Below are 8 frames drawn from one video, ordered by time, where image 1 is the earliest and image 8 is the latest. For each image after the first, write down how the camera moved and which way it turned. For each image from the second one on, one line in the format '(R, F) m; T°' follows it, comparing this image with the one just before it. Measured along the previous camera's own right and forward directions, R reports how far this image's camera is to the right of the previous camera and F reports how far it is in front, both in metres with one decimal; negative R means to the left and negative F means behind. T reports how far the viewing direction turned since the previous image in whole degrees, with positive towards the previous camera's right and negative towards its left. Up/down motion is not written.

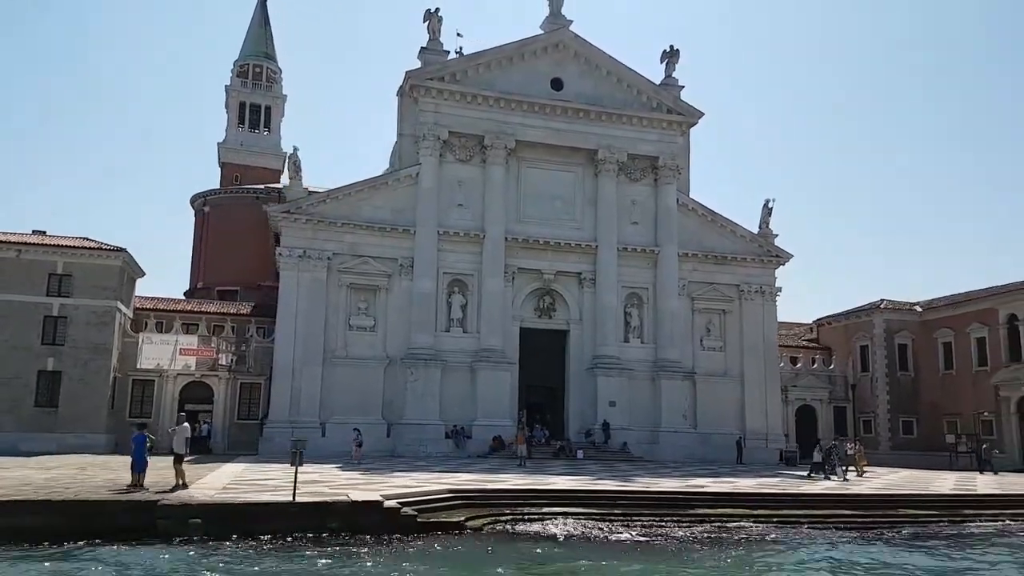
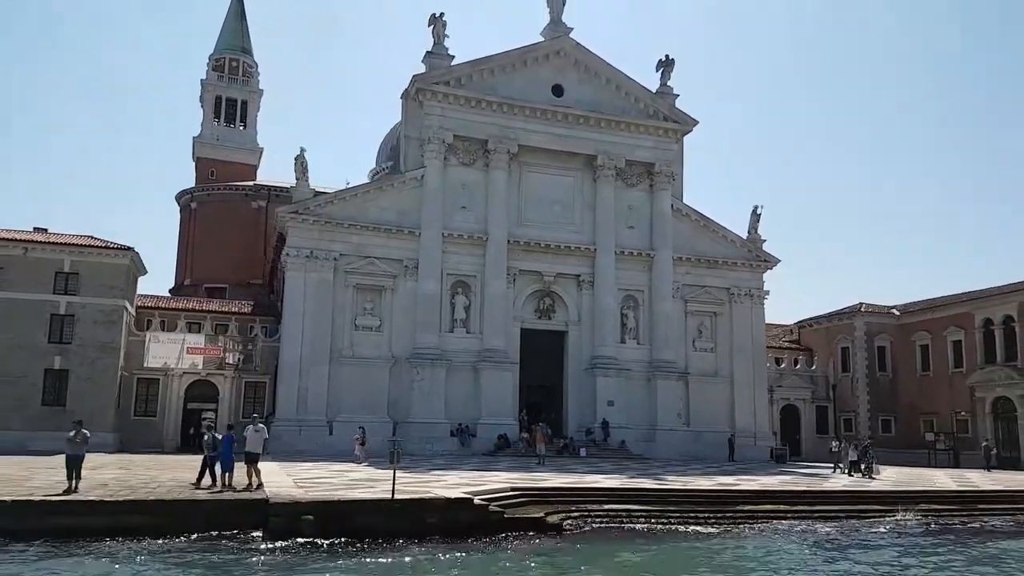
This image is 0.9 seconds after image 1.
(-1.9, -0.7) m; +3°
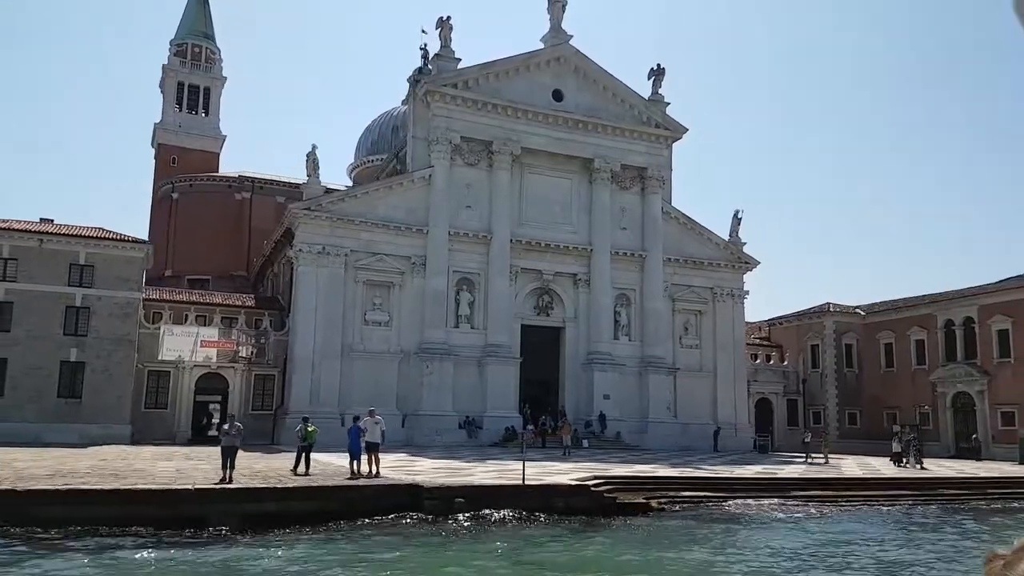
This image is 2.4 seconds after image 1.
(-3.0, -1.1) m; +5°
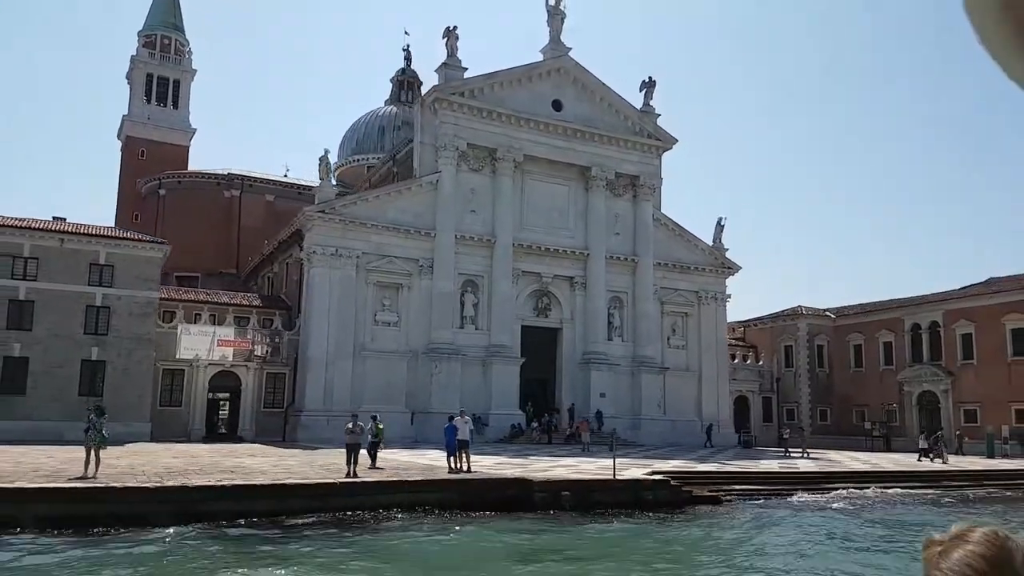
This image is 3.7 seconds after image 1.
(-2.7, -1.3) m; +4°
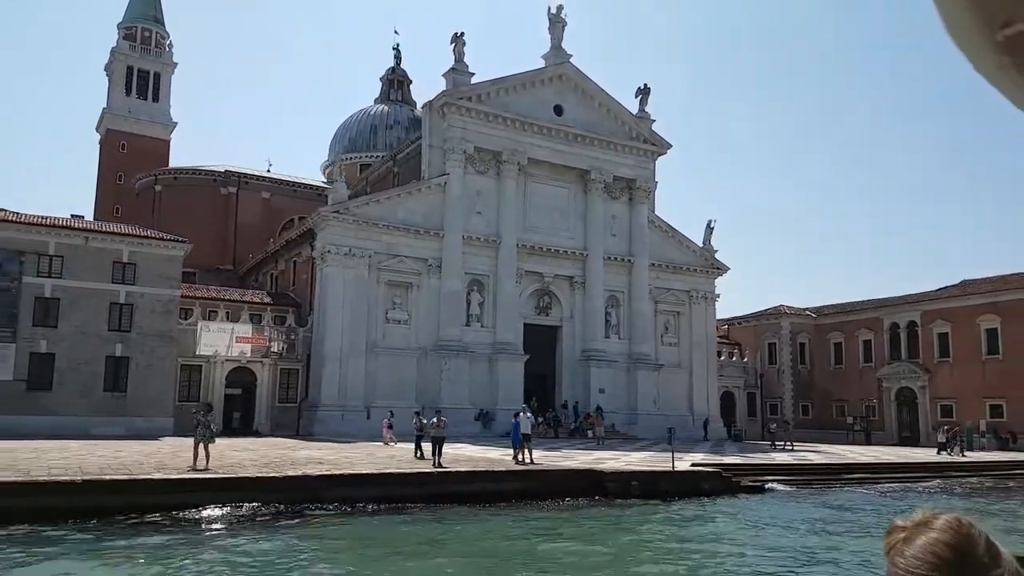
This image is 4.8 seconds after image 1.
(-2.1, -1.2) m; +3°
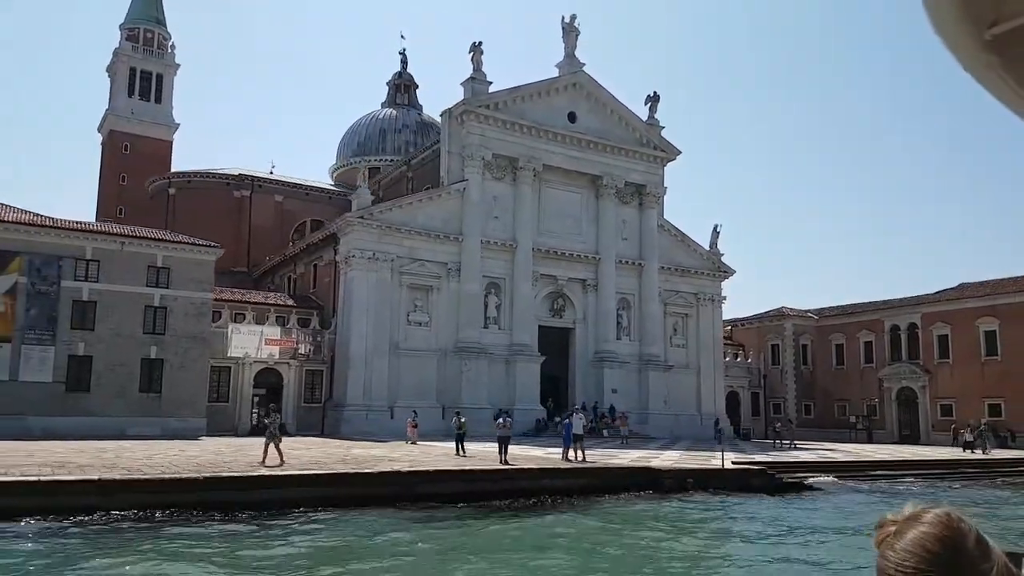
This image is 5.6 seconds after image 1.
(-1.5, -1.0) m; +1°
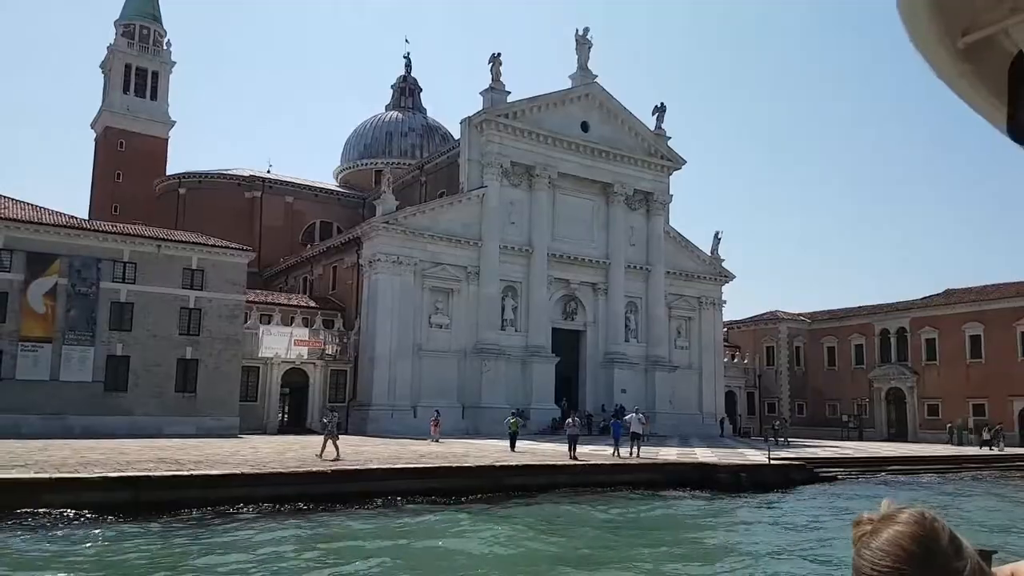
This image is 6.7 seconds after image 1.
(-2.2, -1.2) m; +2°
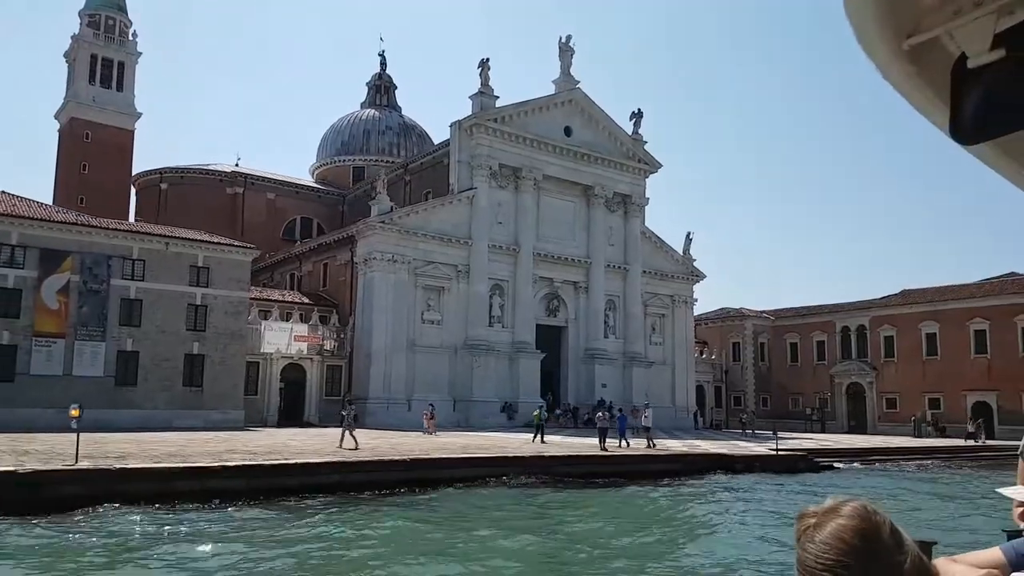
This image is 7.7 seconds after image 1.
(-2.1, -1.5) m; +4°
